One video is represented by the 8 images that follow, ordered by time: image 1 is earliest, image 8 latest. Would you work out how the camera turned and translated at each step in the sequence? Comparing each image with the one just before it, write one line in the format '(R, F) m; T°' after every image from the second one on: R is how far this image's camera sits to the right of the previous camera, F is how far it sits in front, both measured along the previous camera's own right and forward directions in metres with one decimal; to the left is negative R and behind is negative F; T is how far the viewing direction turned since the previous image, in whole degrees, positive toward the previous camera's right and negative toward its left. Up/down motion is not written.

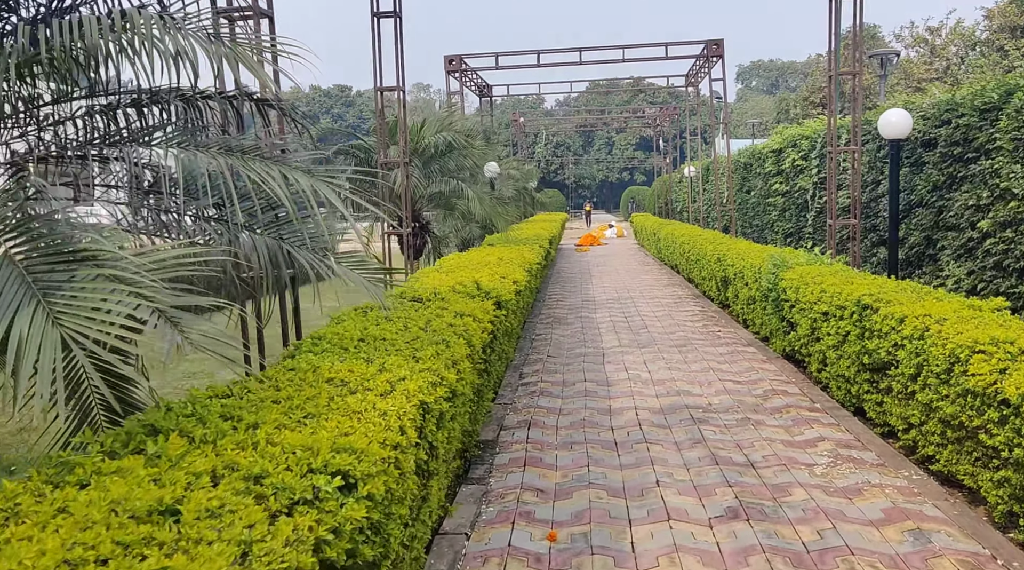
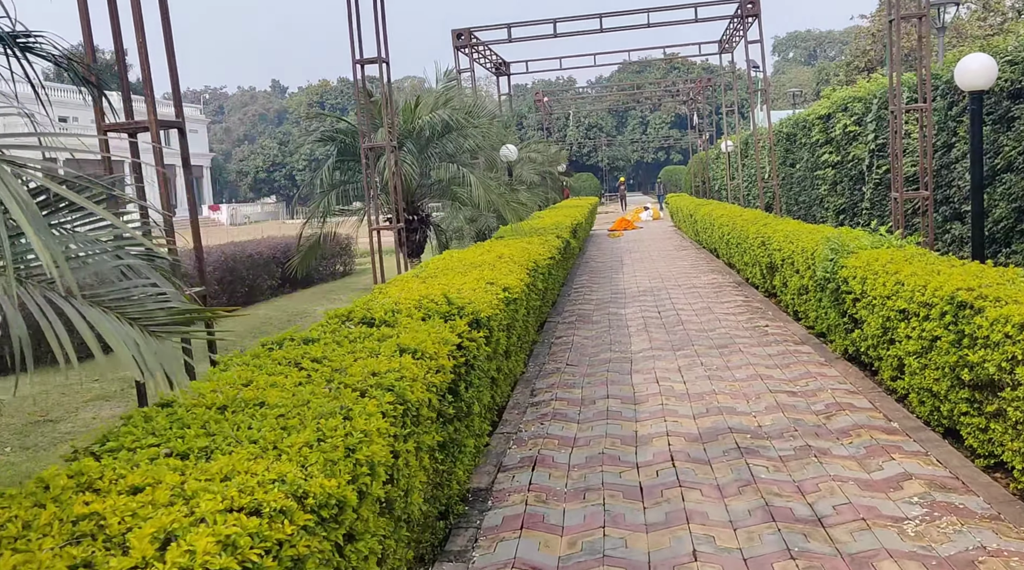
(+0.2, +1.1) m; -3°
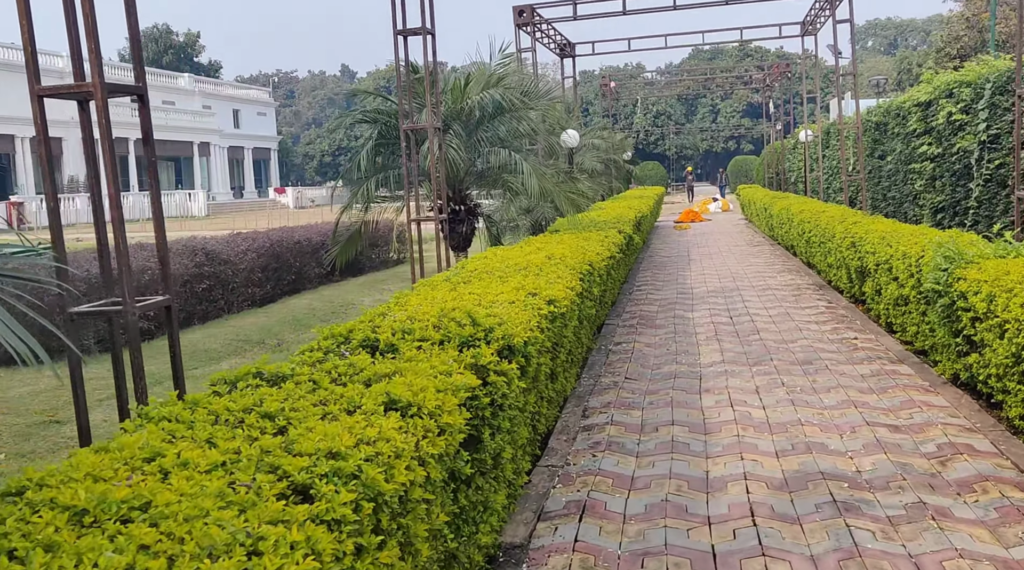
(+0.1, +0.8) m; -4°
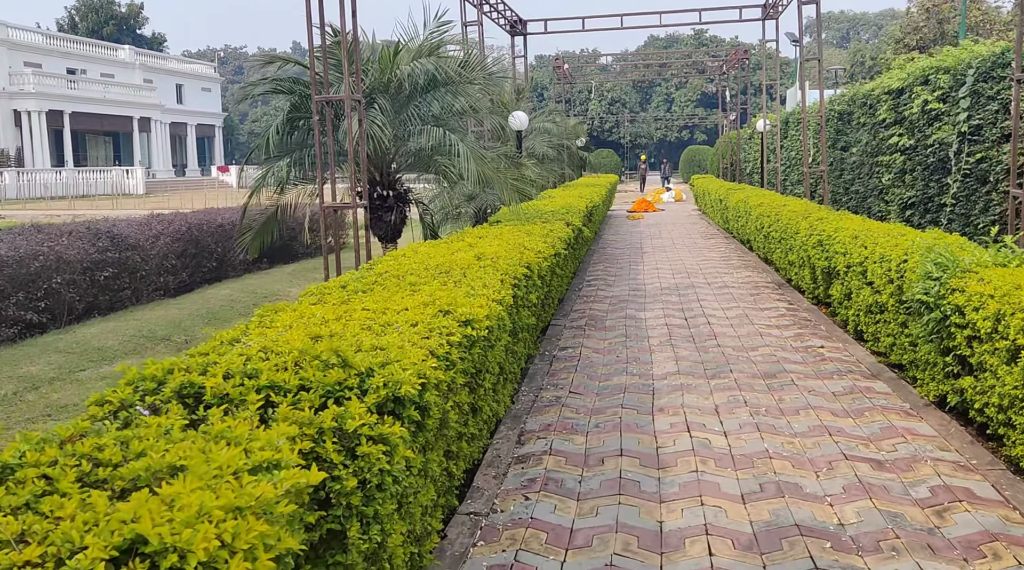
(+0.1, +0.8) m; +3°
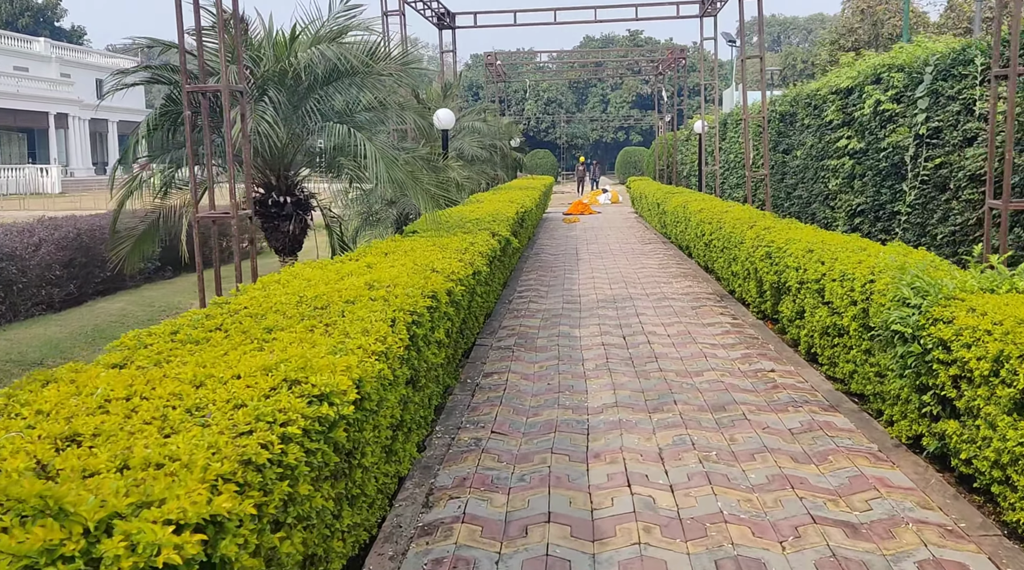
(+0.1, +0.7) m; +4°
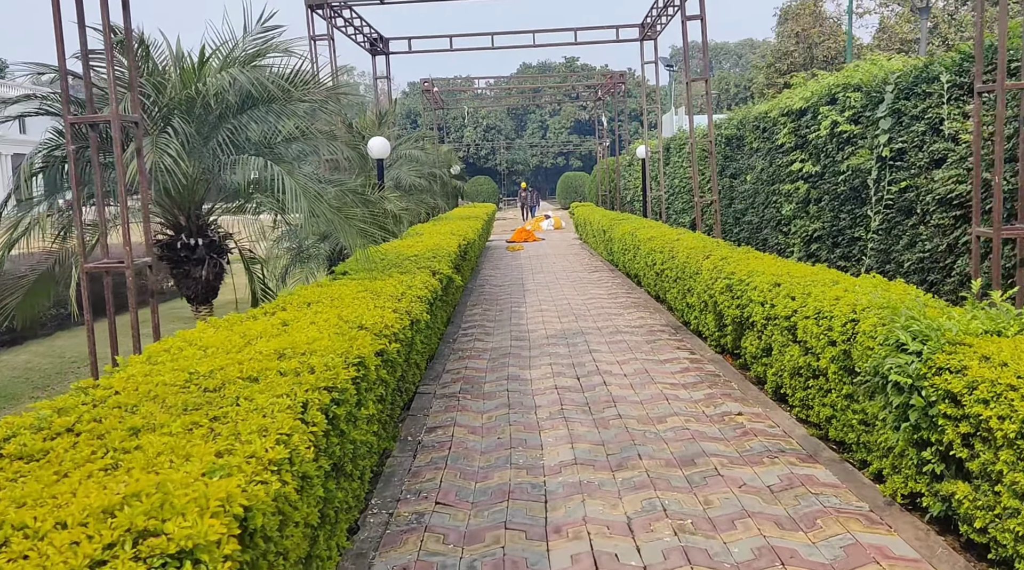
(0.0, +0.5) m; +3°
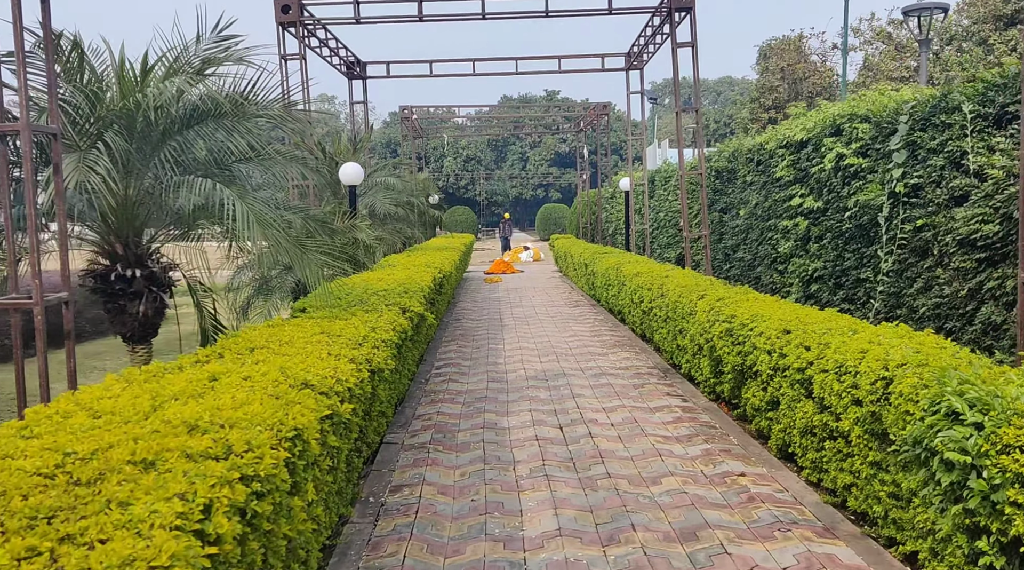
(0.0, +0.6) m; +1°
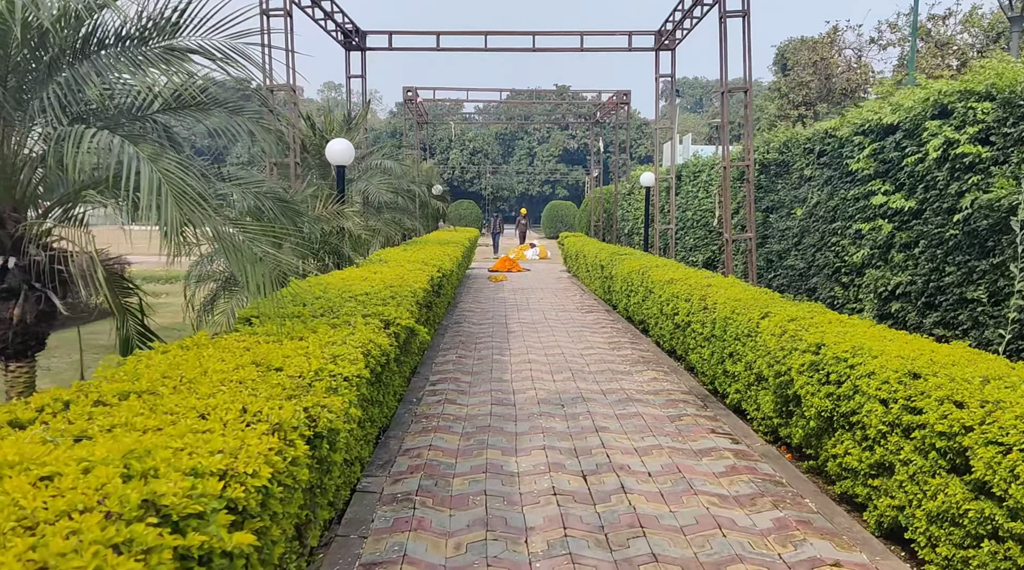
(-0.1, +1.3) m; 0°
